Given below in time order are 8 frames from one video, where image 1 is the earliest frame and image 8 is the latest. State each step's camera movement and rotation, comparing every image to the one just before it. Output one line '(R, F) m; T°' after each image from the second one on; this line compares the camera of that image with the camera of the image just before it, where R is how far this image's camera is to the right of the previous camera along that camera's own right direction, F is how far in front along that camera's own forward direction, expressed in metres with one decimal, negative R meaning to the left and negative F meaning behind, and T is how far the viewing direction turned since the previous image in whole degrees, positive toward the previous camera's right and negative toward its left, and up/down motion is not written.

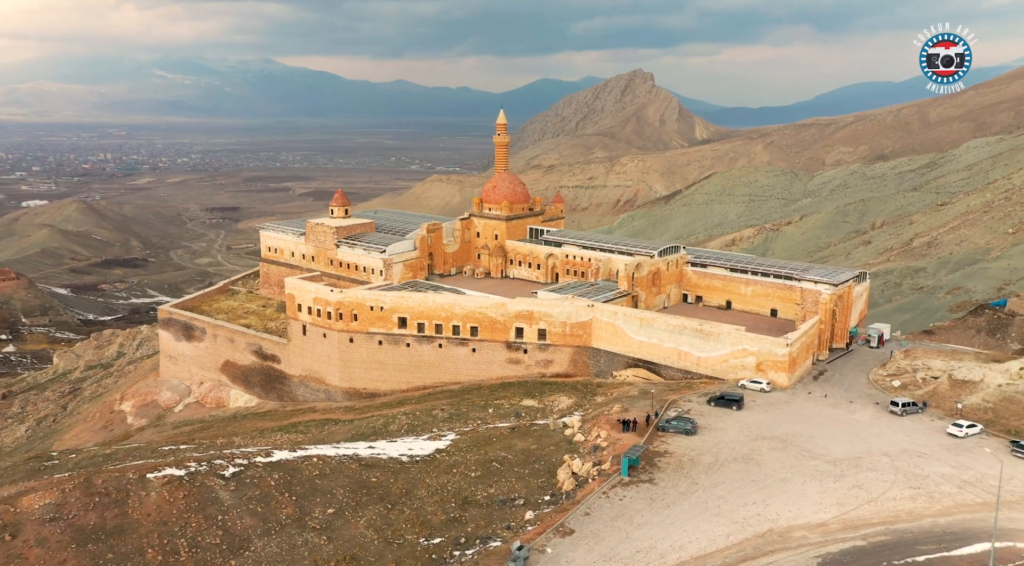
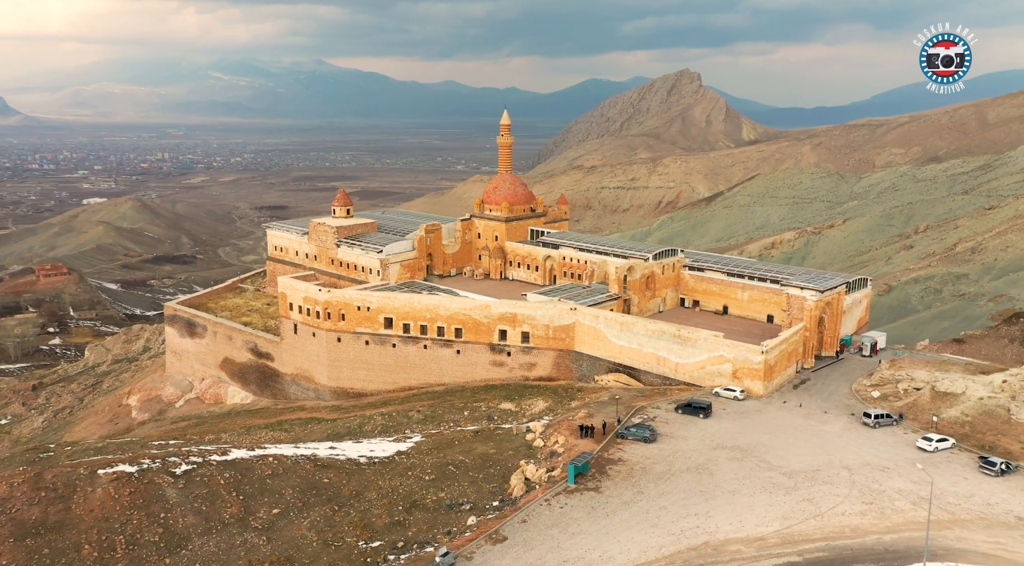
(+2.9, +0.3) m; -3°
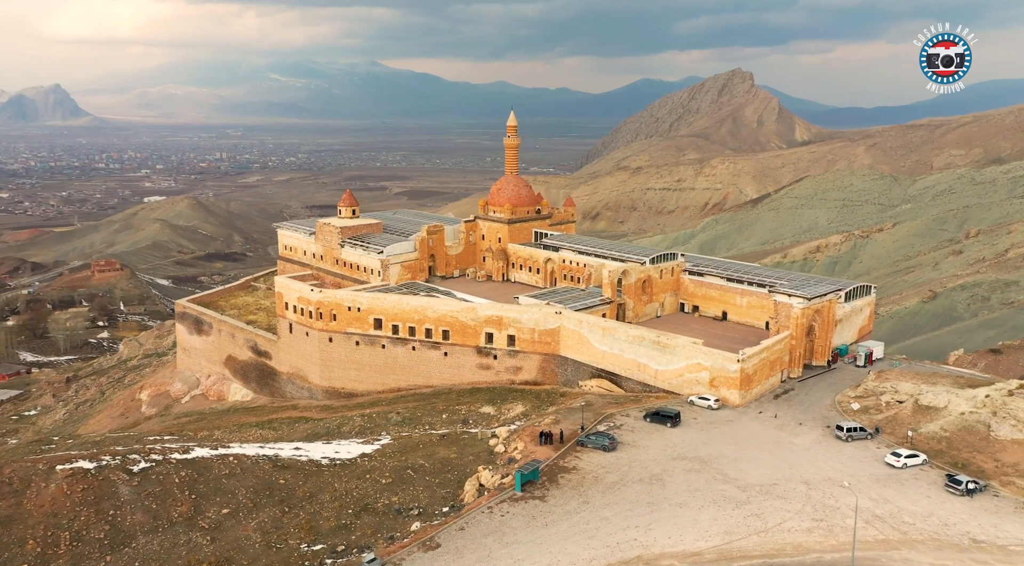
(+2.9, +0.4) m; -4°
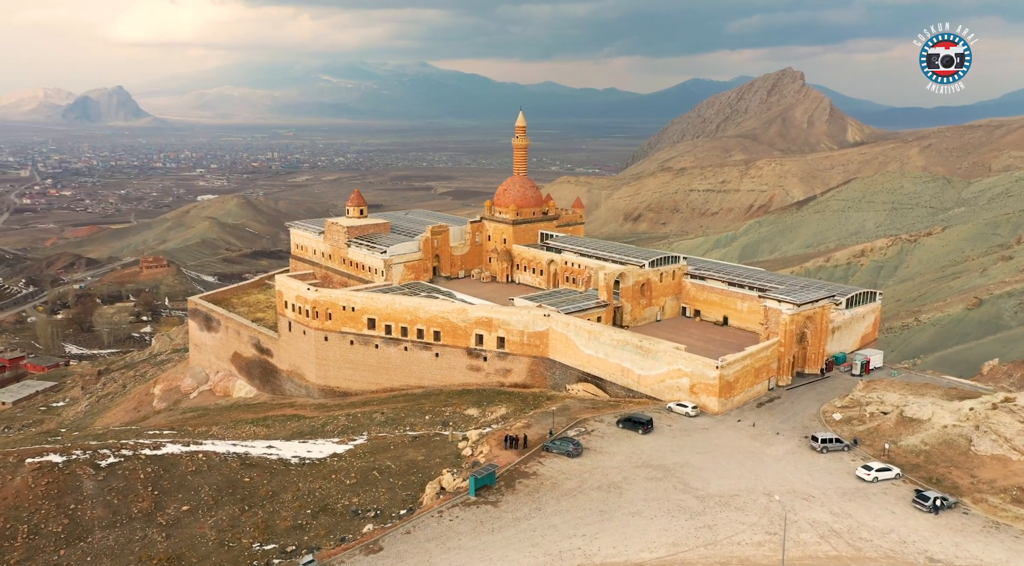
(+2.6, +0.3) m; -3°
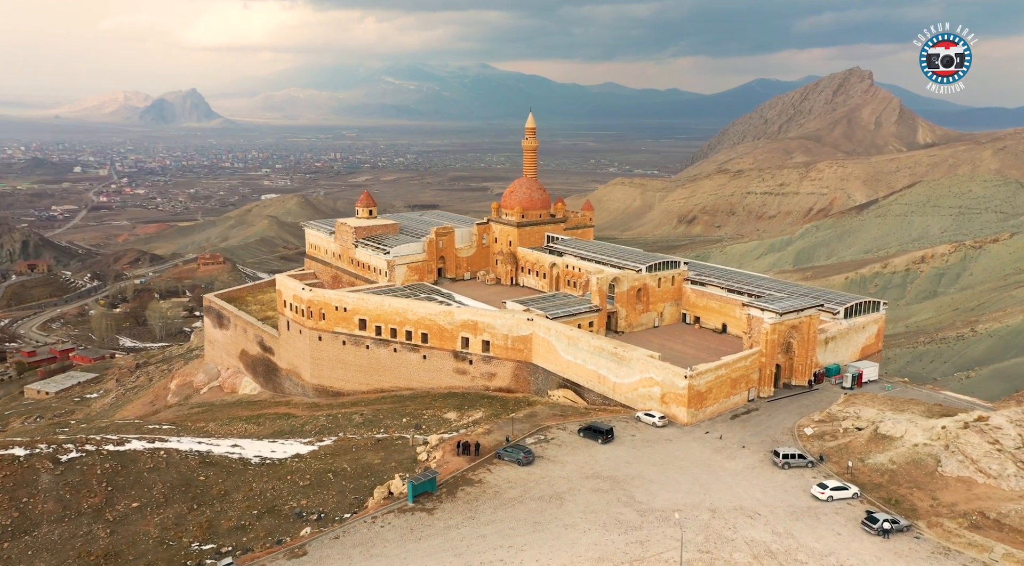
(+3.3, +0.5) m; -4°
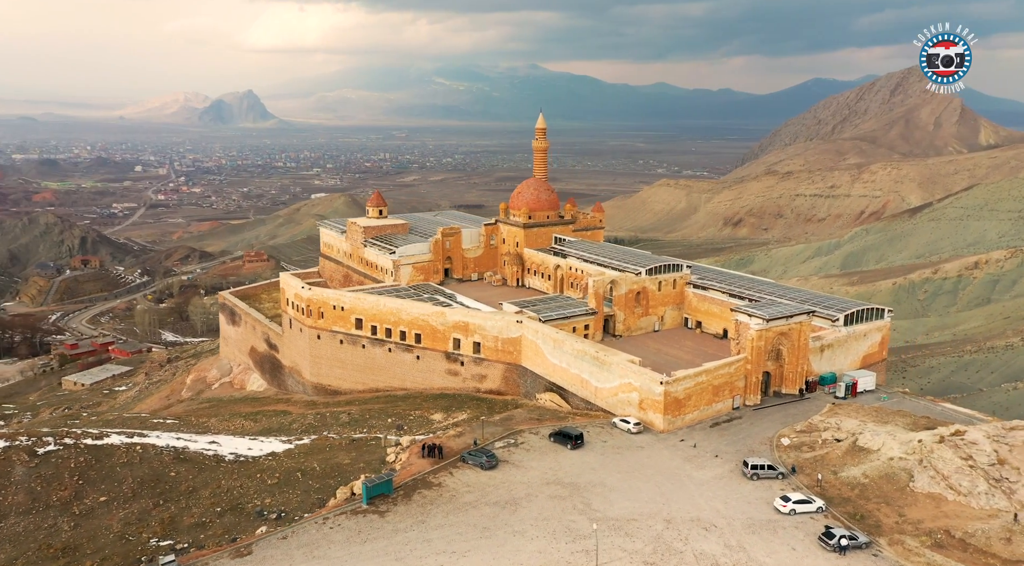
(+2.5, +0.4) m; -3°
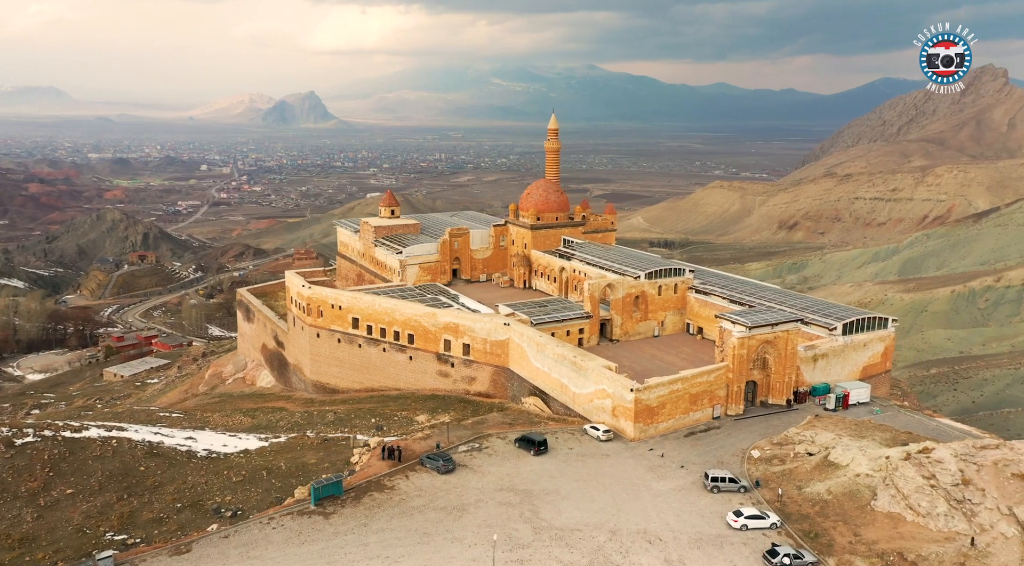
(+2.9, +0.5) m; -4°
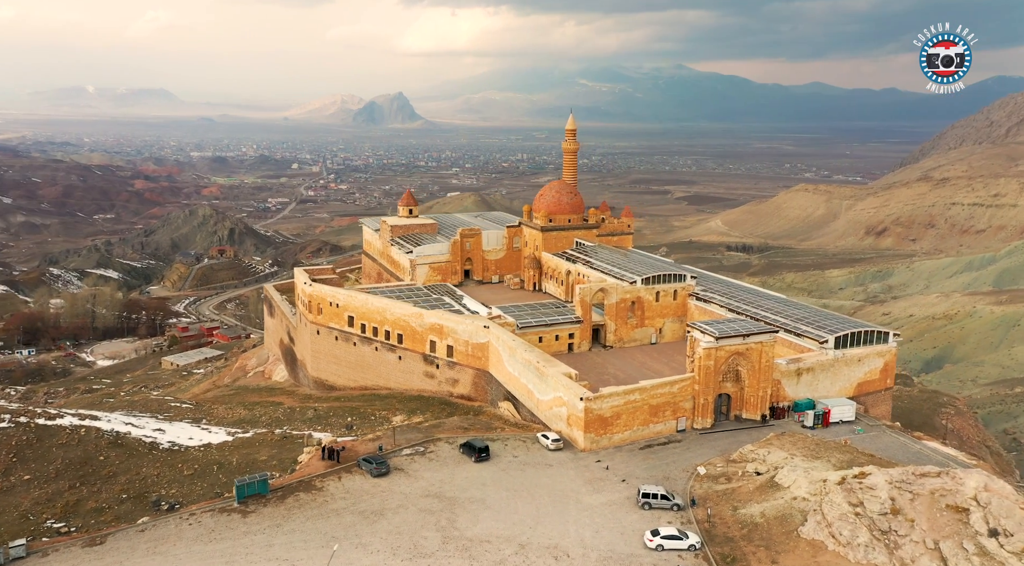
(+4.3, +0.8) m; -6°
